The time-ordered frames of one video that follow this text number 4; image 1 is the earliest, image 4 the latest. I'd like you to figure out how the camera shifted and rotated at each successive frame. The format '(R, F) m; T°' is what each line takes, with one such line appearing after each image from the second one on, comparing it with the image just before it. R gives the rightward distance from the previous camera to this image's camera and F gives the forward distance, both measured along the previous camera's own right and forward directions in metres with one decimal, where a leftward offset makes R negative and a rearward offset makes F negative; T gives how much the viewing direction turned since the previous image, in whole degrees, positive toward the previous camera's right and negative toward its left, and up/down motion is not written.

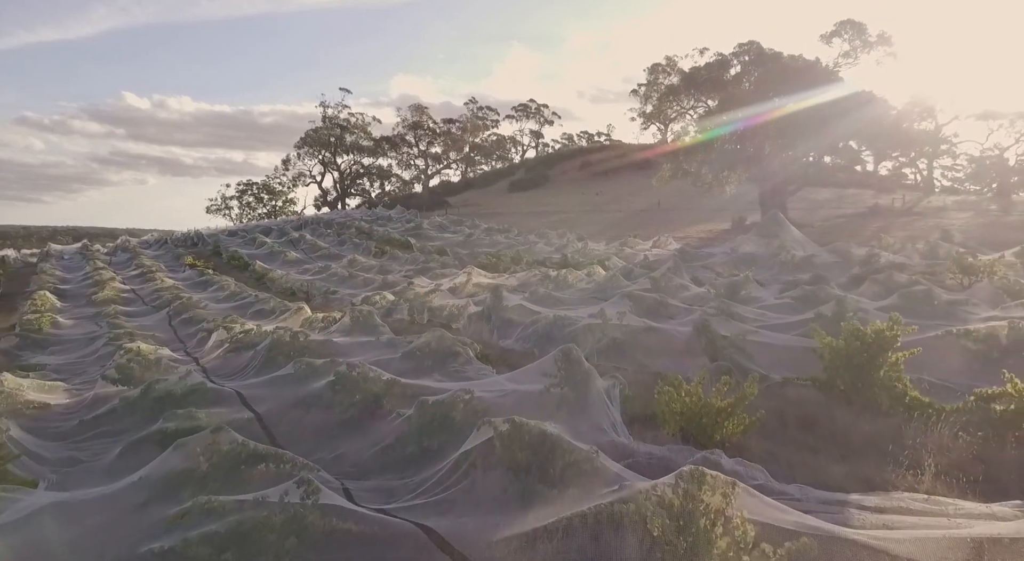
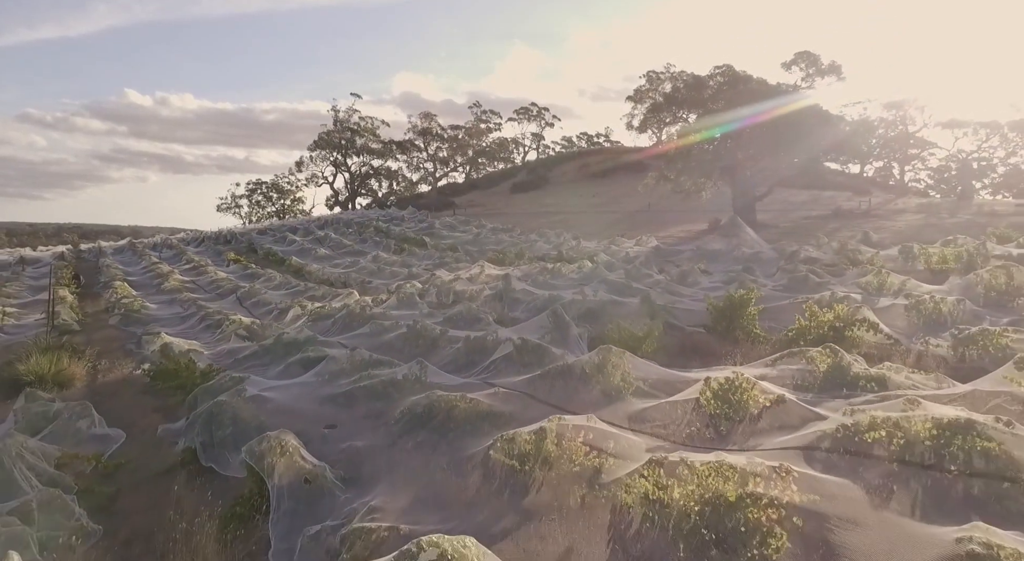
(-0.1, -4.0) m; 0°
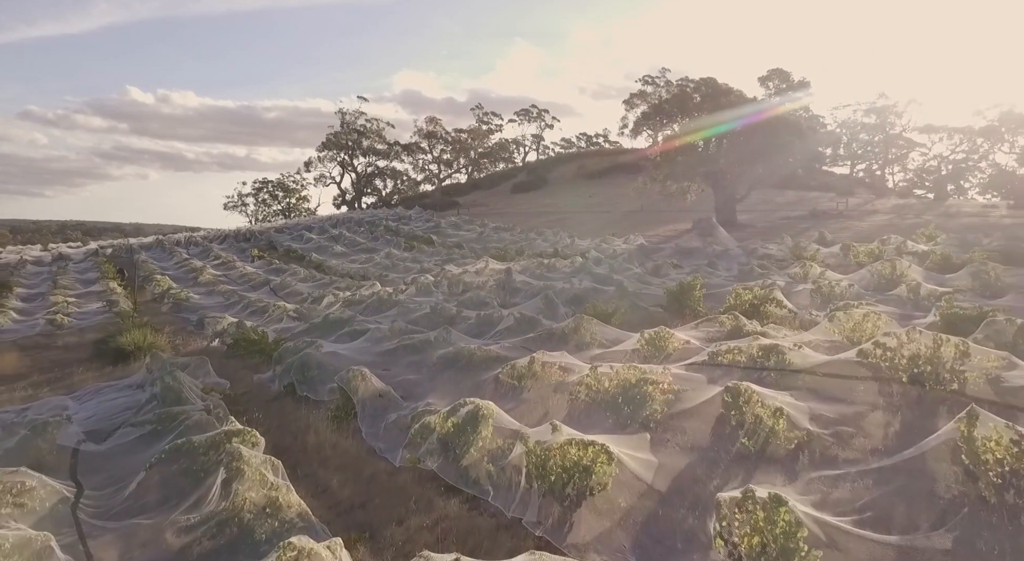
(0.0, -2.9) m; 0°
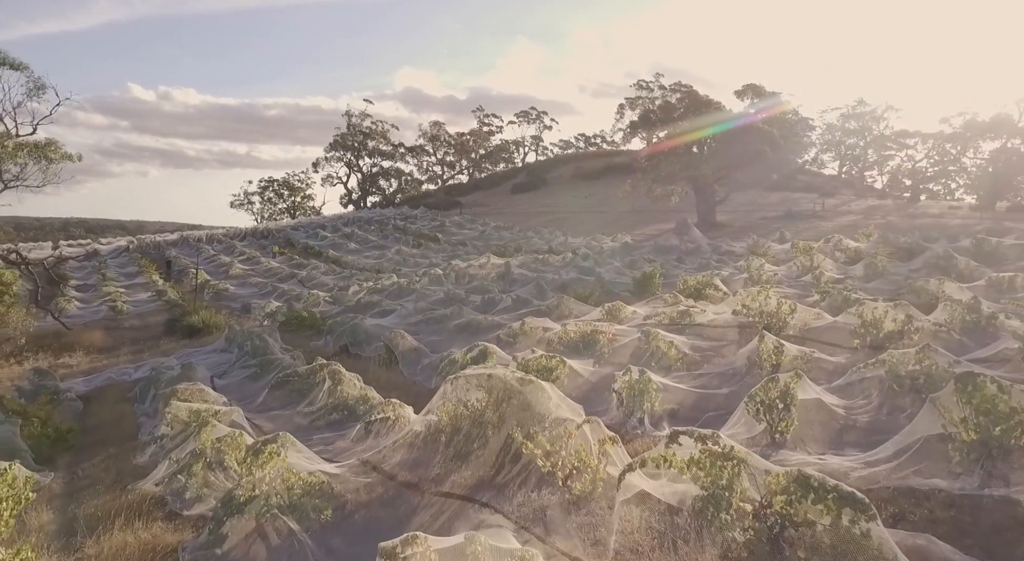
(0.0, -3.3) m; 0°
